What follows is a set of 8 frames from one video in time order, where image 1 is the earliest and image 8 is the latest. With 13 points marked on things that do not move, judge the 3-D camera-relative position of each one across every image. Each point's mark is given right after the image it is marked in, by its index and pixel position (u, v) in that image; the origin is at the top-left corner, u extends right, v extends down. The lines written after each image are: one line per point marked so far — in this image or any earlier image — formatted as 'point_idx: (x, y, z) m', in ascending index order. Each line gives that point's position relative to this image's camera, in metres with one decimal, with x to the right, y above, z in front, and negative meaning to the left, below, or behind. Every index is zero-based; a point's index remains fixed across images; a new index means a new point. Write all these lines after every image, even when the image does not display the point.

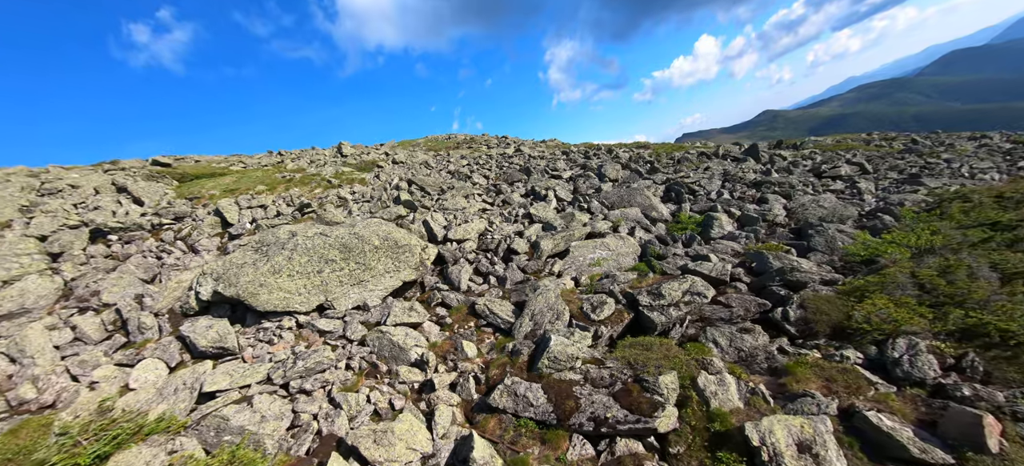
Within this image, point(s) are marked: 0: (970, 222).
0: (+21.8, +0.4, +17.0) m
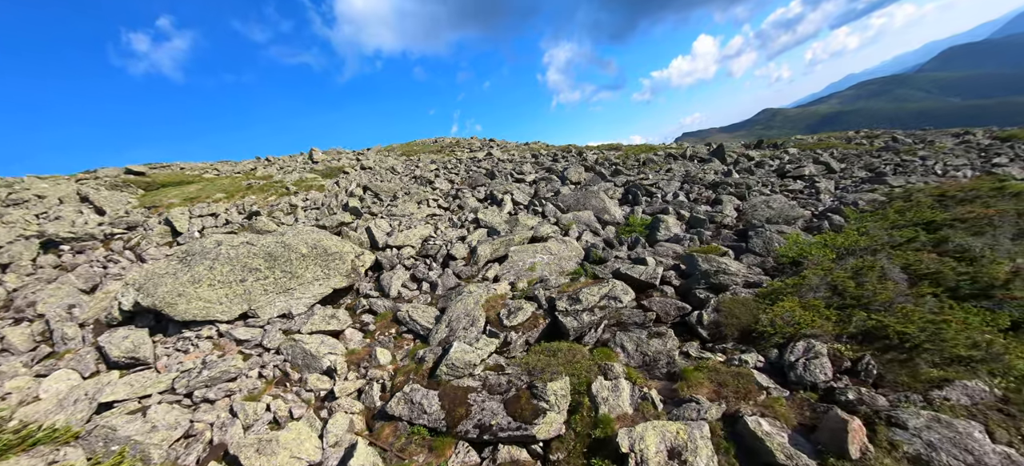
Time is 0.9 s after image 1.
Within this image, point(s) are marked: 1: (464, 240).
0: (+18.6, +0.4, +16.9) m
1: (-2.7, -0.4, +19.4) m
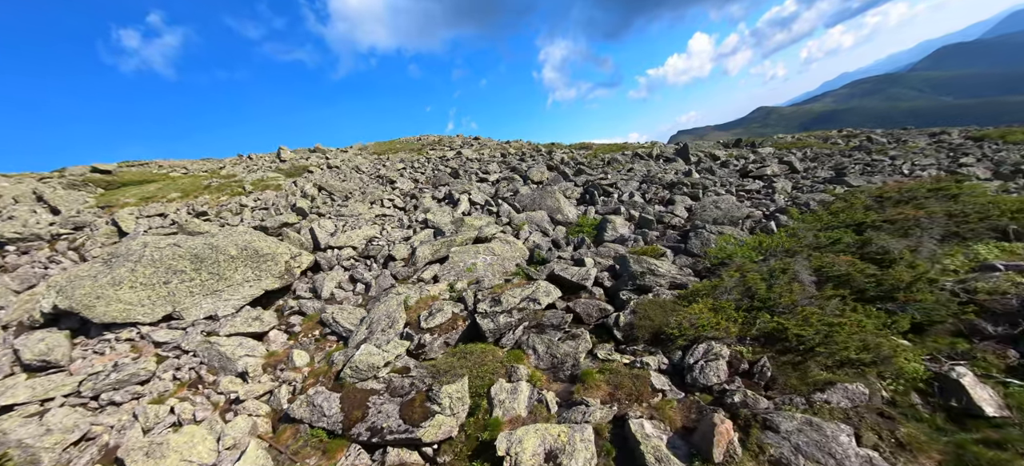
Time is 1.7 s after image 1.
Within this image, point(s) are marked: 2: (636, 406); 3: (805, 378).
0: (+15.5, +0.4, +17.0) m
1: (-5.8, -0.4, +19.4) m
2: (+3.5, -4.9, +9.9) m
3: (+8.2, -4.1, +9.8) m
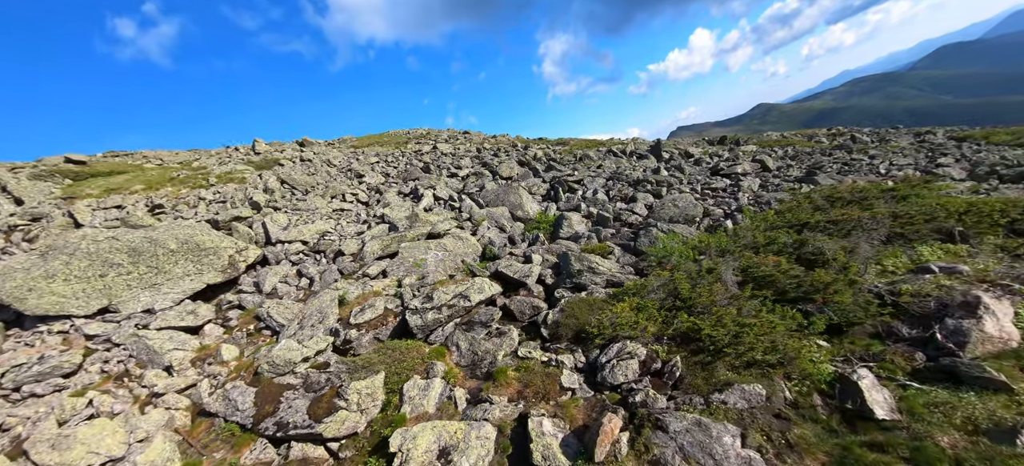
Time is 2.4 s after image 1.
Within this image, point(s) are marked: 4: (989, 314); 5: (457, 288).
0: (+12.9, +0.4, +16.9) m
1: (-8.5, -0.2, +19.4) m
2: (+0.8, -4.9, +10.0) m
3: (+5.6, -4.1, +9.9) m
4: (+13.7, -2.3, +10.1) m
5: (-2.3, -2.2, +14.2) m
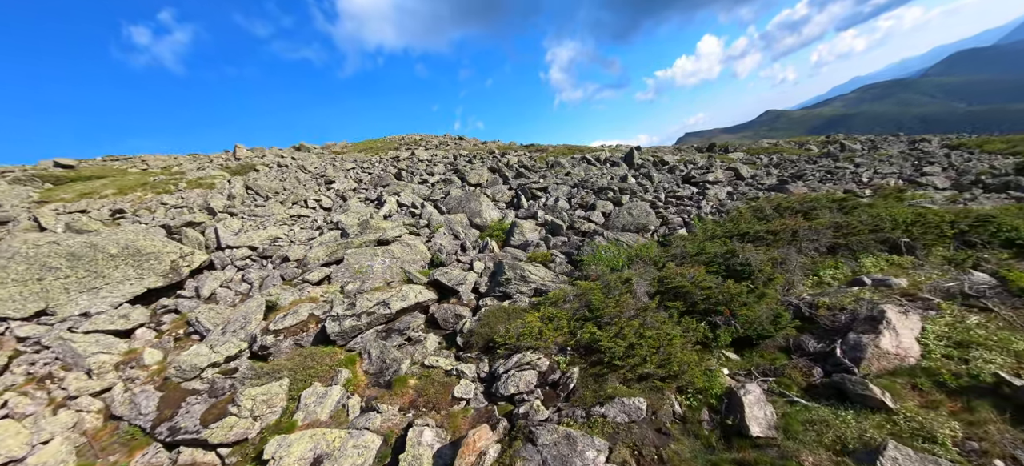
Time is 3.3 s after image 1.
0: (+9.9, -0.1, +16.8) m
1: (-11.4, -0.5, +19.6) m
2: (-2.3, -5.1, +9.9) m
3: (+2.4, -4.4, +9.8) m
4: (+10.6, -2.7, +9.9) m
5: (-5.3, -2.5, +14.3) m
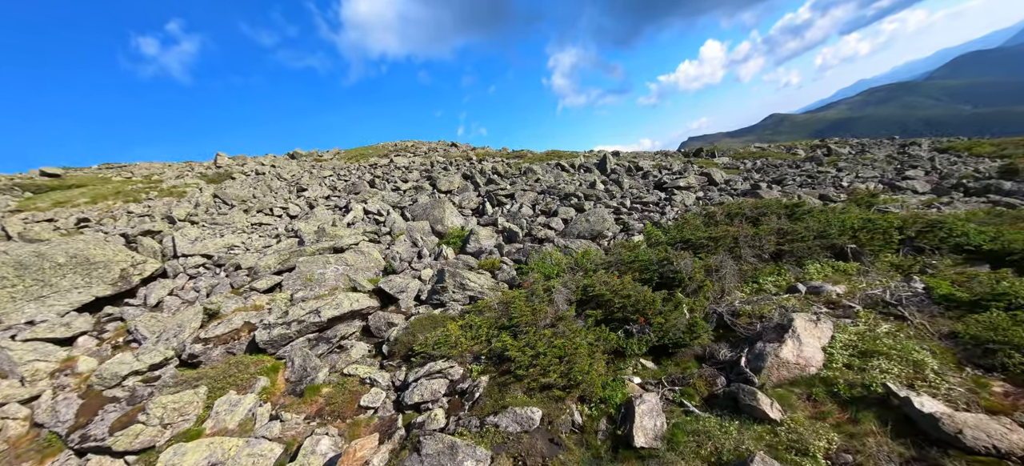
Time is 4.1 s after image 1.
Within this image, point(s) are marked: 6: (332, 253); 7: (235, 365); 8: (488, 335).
0: (+7.3, -0.4, +16.7) m
1: (-14.0, -1.0, +19.9) m
2: (-5.1, -5.4, +10.0) m
3: (-0.4, -4.7, +9.8) m
4: (+7.8, -2.9, +9.8) m
5: (-8.0, -2.9, +14.5) m
6: (-10.1, -1.1, +19.7) m
7: (-9.8, -4.7, +12.4) m
8: (-0.8, -3.5, +11.9) m
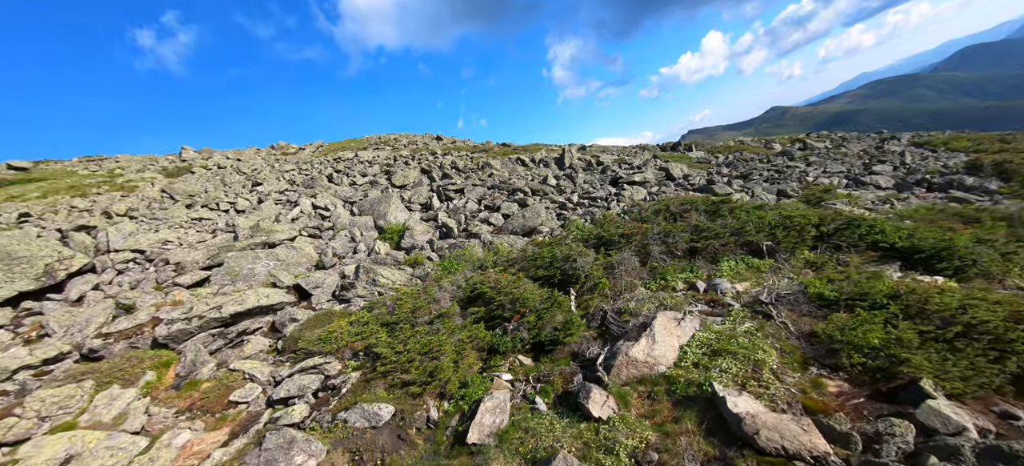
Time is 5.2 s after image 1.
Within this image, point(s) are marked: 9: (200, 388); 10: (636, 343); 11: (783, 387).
0: (+3.3, -0.3, +16.7) m
1: (-17.9, -0.7, +20.1) m
2: (-9.1, -5.4, +10.2) m
3: (-4.4, -4.6, +9.9) m
4: (+3.8, -2.9, +9.9) m
5: (-12.0, -2.7, +14.6) m
6: (-14.0, -0.9, +19.9) m
7: (-13.8, -4.6, +12.7) m
8: (-4.7, -3.4, +12.0) m
9: (-9.9, -4.9, +11.2) m
10: (+3.5, -3.1, +9.8) m
11: (+6.6, -3.7, +8.5) m
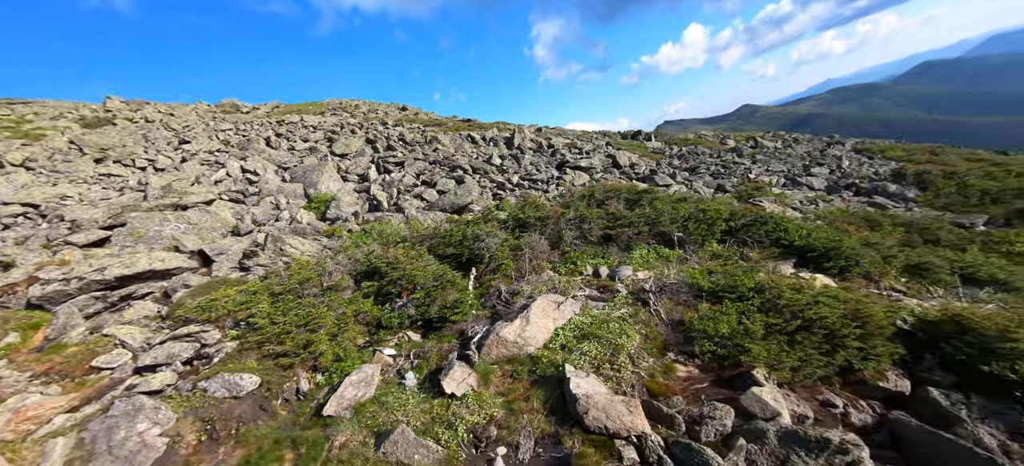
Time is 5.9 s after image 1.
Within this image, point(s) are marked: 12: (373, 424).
0: (-0.4, +0.6, +16.8) m
1: (-21.9, +1.6, +18.7) m
2: (-12.7, -4.1, +9.7) m
3: (-7.9, -3.7, +9.7) m
4: (+0.3, -2.5, +10.1) m
5: (-15.7, -1.1, +13.8) m
6: (-17.9, +1.2, +18.8) m
7: (-17.5, -2.9, +11.8) m
8: (-8.4, -2.3, +11.7) m
9: (-13.5, -3.6, +10.7) m
10: (0.0, -2.6, +10.0) m
11: (+3.1, -3.5, +9.0) m
12: (-3.2, -4.4, +8.1) m
